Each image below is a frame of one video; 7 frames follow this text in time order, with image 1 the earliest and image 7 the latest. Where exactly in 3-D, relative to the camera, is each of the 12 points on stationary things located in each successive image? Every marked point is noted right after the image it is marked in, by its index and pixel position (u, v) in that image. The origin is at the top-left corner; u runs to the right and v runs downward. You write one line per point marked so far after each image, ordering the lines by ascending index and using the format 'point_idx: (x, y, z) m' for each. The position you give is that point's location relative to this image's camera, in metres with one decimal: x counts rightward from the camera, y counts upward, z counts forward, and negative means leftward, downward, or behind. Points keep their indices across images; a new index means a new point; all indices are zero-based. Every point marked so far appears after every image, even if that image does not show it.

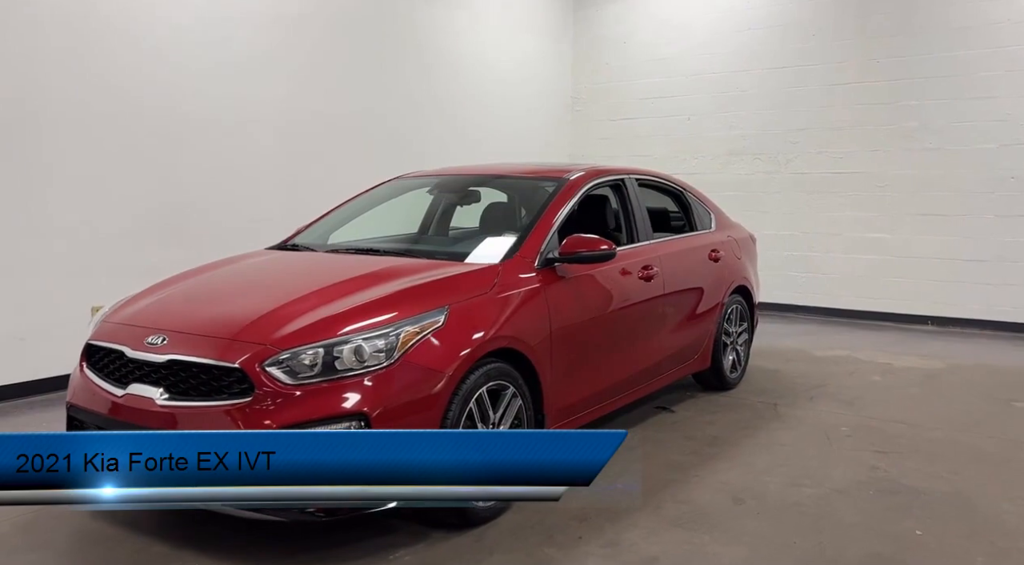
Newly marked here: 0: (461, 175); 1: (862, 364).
0: (-0.3, +0.6, +4.1) m
1: (+2.5, -0.6, +5.7) m
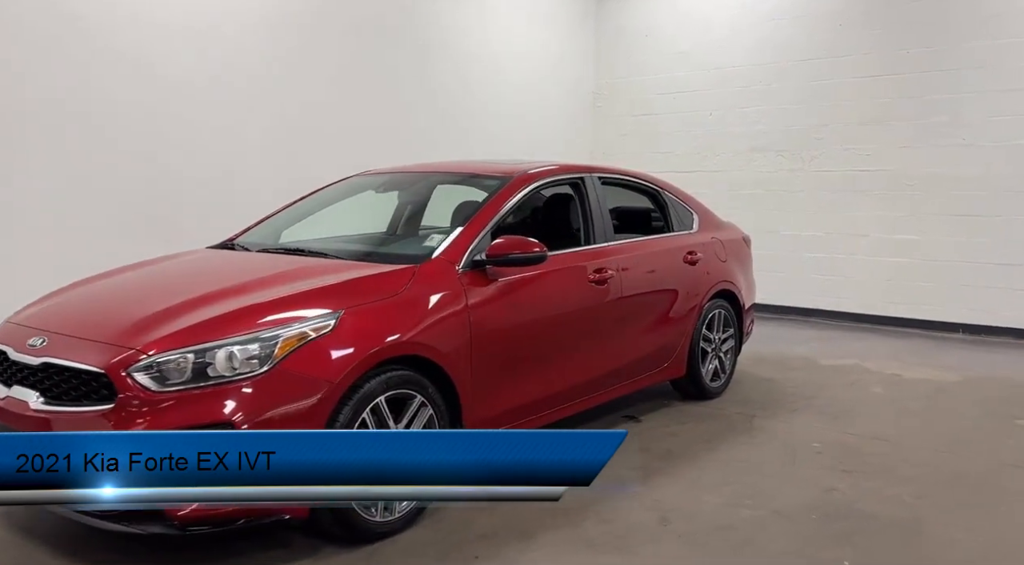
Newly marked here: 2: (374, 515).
0: (-0.5, +0.6, +3.9) m
1: (+2.4, -0.6, +5.4) m
2: (-0.4, -0.8, +2.6) m
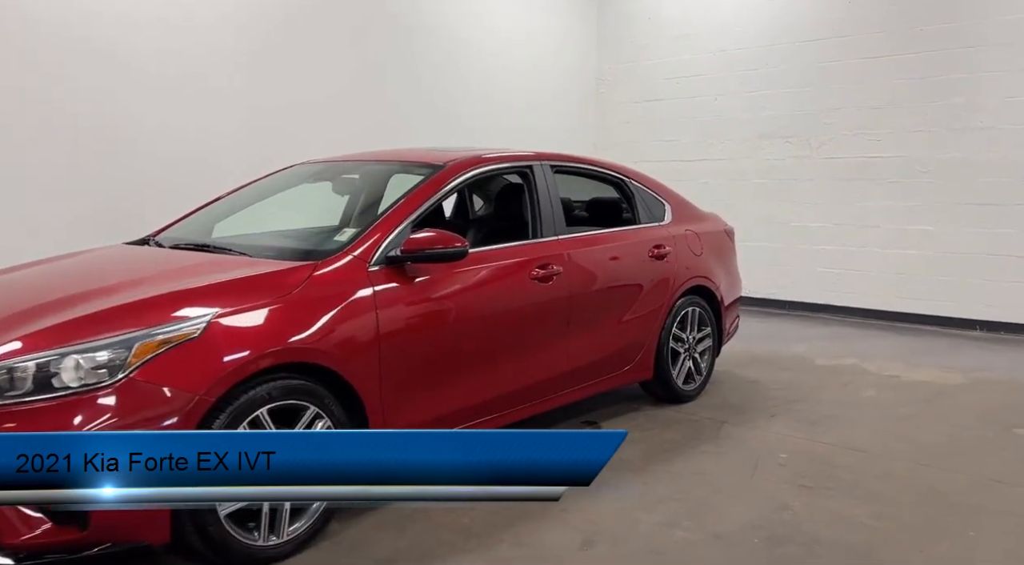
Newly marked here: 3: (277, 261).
0: (-0.8, +0.6, +3.7) m
1: (+2.2, -0.6, +5.0) m
2: (-0.8, -0.8, +2.3) m
3: (-0.8, +0.1, +2.7) m
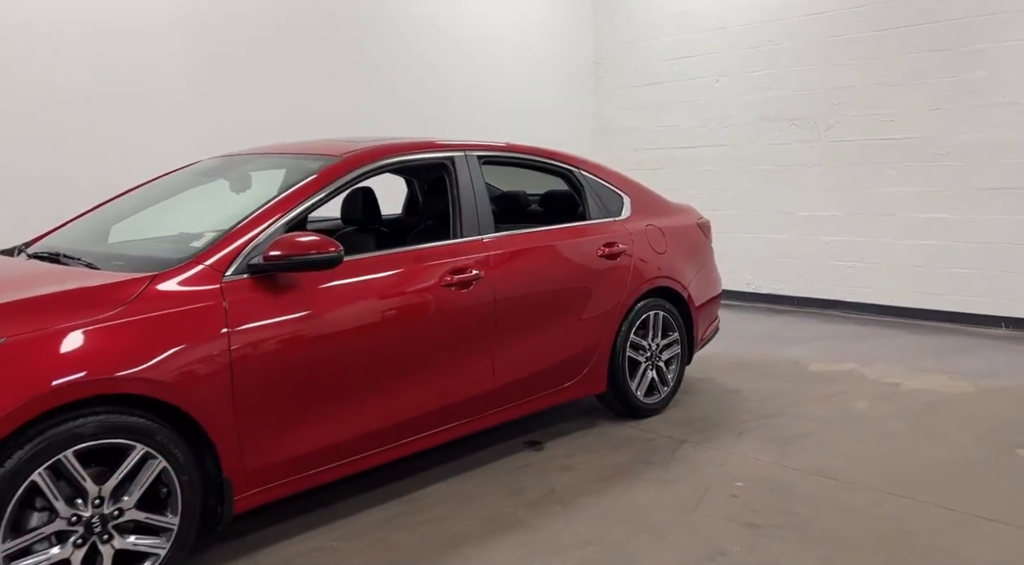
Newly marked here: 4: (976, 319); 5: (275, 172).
0: (-1.1, +0.5, +3.3) m
1: (+1.9, -0.6, +4.5) m
2: (-1.1, -0.8, +2.0) m
3: (-1.2, 0.0, +2.4) m
4: (+3.7, -0.3, +6.4) m
5: (-0.9, +0.4, +3.1) m
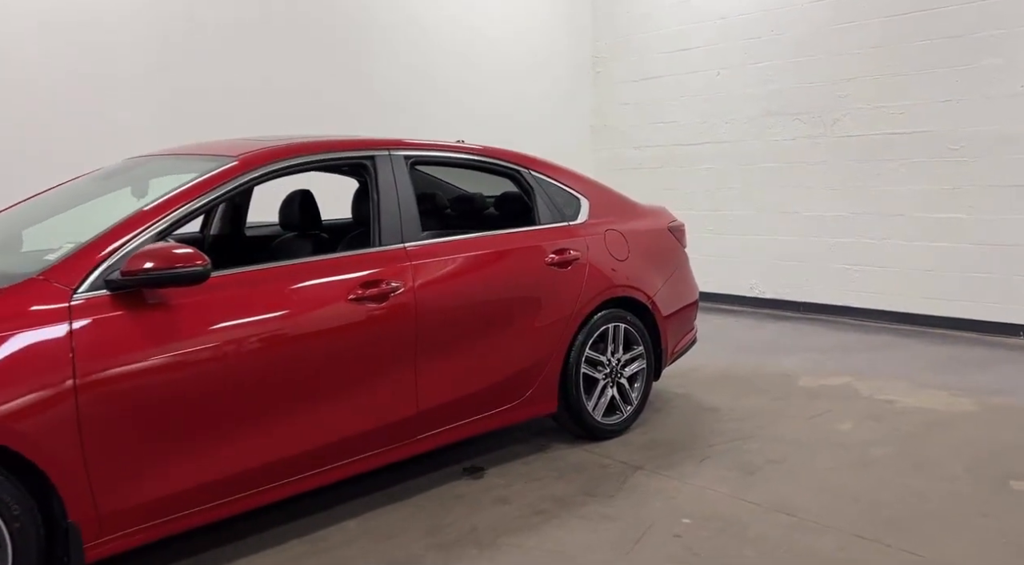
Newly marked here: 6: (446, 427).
0: (-1.3, +0.5, +3.1) m
1: (+1.7, -0.6, +4.1) m
2: (-1.4, -0.9, +1.7) m
3: (-1.5, 0.0, +2.1) m
4: (+3.6, -0.3, +6.0) m
5: (-1.2, +0.4, +2.8) m
6: (-0.2, -0.5, +3.1) m
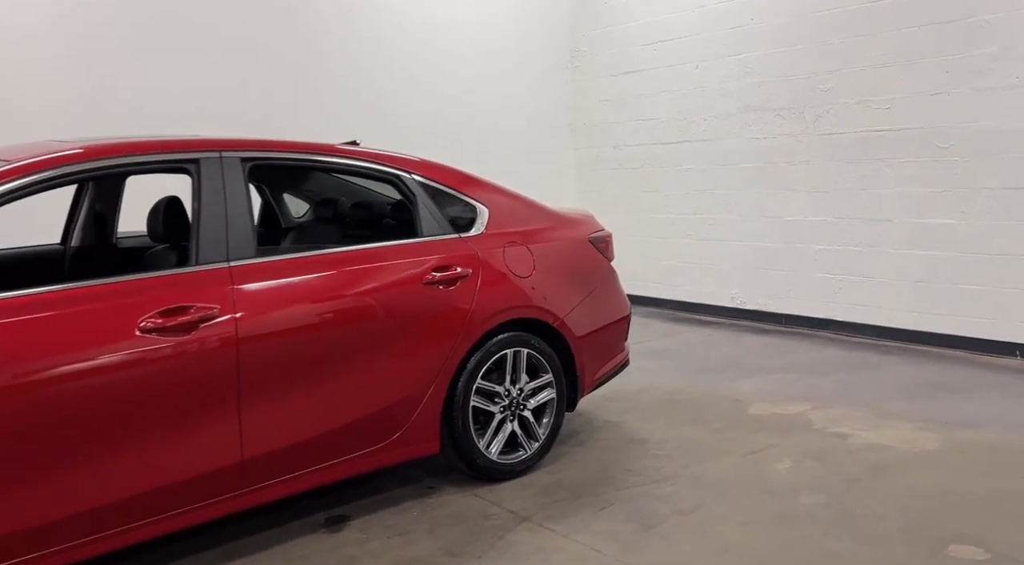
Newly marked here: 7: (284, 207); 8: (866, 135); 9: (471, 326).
0: (-1.8, +0.4, +2.7) m
1: (+1.3, -0.7, +3.6) m
2: (-1.9, -0.9, +1.4) m
3: (-2.0, -0.1, +1.7) m
4: (+3.2, -0.4, +5.4) m
5: (-1.7, +0.3, +2.4) m
6: (-0.7, -0.6, +2.6) m
7: (-1.1, +0.4, +3.8) m
8: (+2.6, +1.1, +5.8) m
9: (-0.1, -0.2, +3.0) m
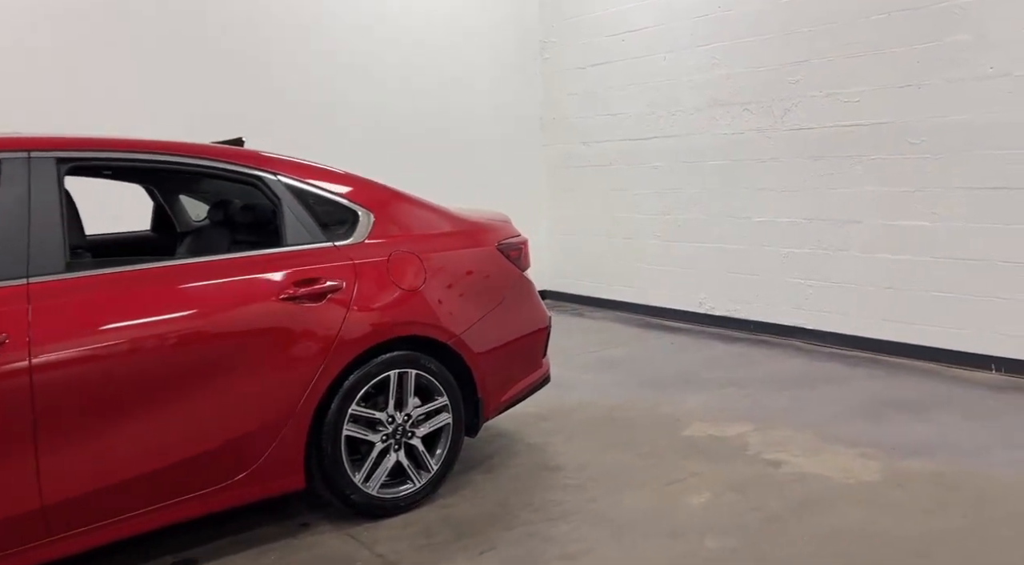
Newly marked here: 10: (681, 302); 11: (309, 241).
0: (-2.2, +0.4, +2.4) m
1: (+0.9, -0.7, +3.3) m
2: (-2.4, -1.0, +1.1) m
3: (-2.4, -0.2, +1.5) m
4: (+2.9, -0.4, +5.1) m
5: (-2.1, +0.3, +2.1) m
6: (-1.1, -0.7, +2.3) m
7: (-1.5, +0.3, +3.5) m
8: (+2.2, +1.0, +5.5) m
9: (-0.6, -0.2, +2.6) m
10: (+1.4, -0.2, +6.7) m
11: (-0.7, +0.1, +2.7) m
